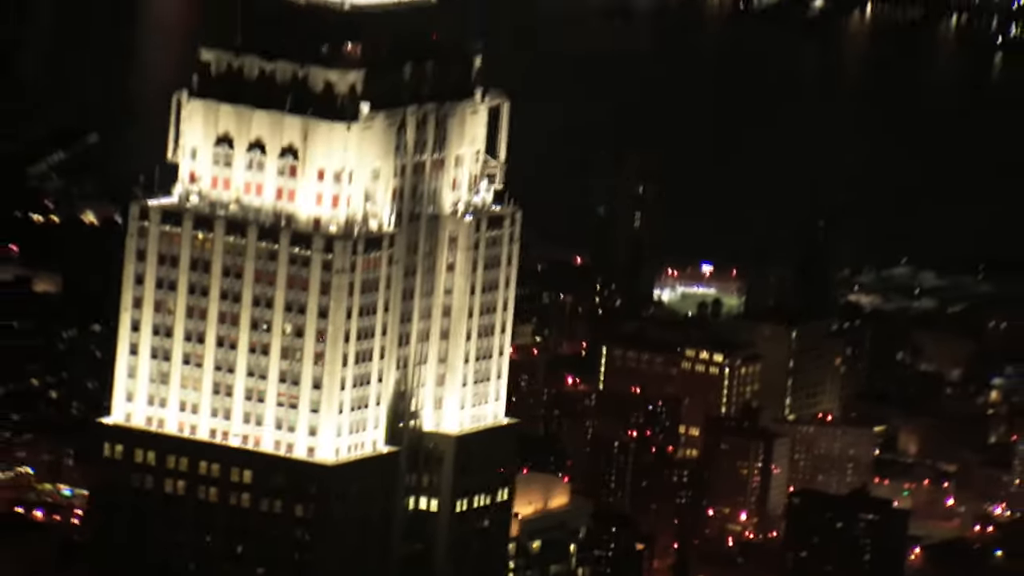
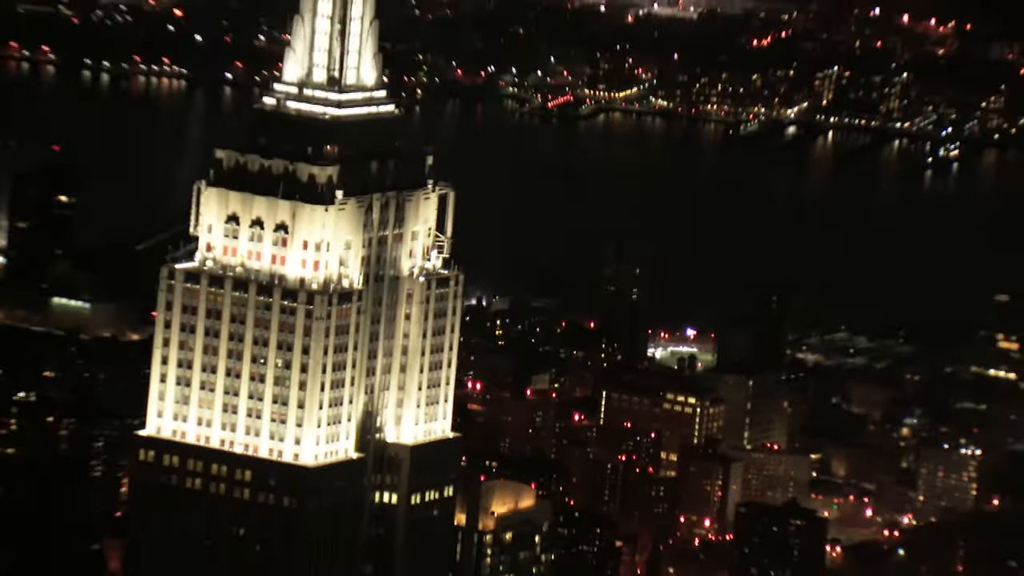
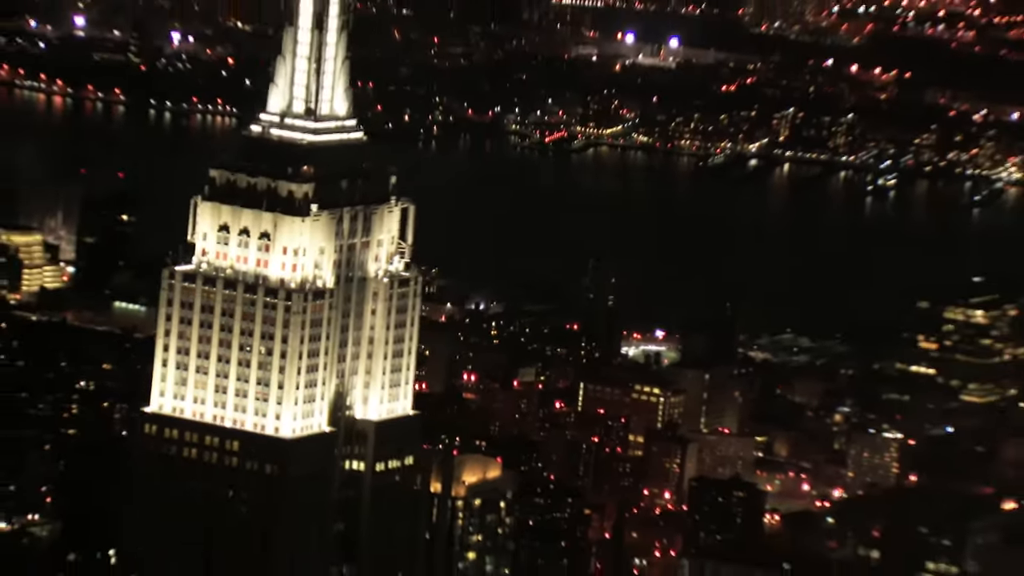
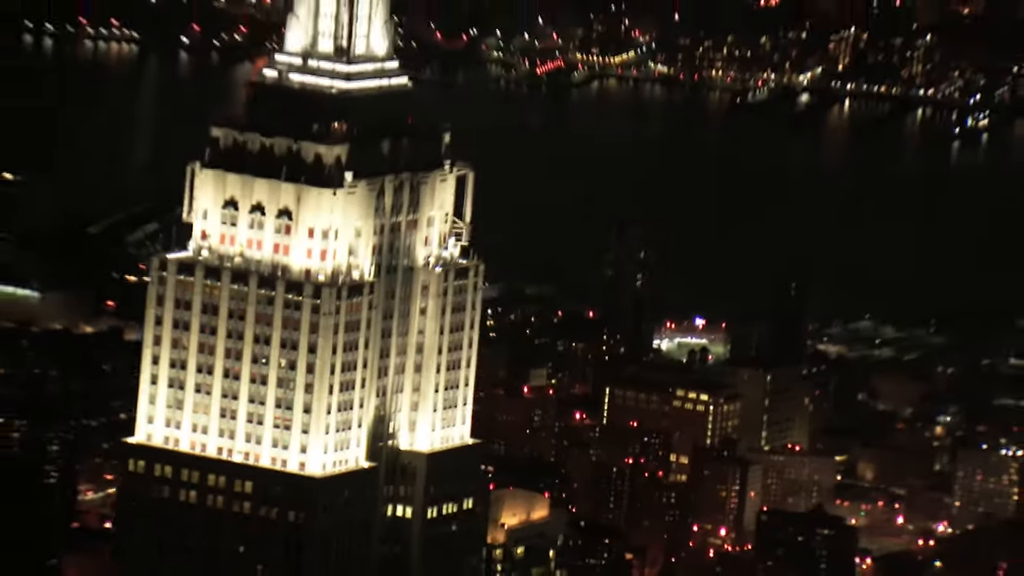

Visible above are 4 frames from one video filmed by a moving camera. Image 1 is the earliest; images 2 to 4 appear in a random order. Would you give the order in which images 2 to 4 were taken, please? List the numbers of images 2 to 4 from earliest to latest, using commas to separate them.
4, 2, 3
